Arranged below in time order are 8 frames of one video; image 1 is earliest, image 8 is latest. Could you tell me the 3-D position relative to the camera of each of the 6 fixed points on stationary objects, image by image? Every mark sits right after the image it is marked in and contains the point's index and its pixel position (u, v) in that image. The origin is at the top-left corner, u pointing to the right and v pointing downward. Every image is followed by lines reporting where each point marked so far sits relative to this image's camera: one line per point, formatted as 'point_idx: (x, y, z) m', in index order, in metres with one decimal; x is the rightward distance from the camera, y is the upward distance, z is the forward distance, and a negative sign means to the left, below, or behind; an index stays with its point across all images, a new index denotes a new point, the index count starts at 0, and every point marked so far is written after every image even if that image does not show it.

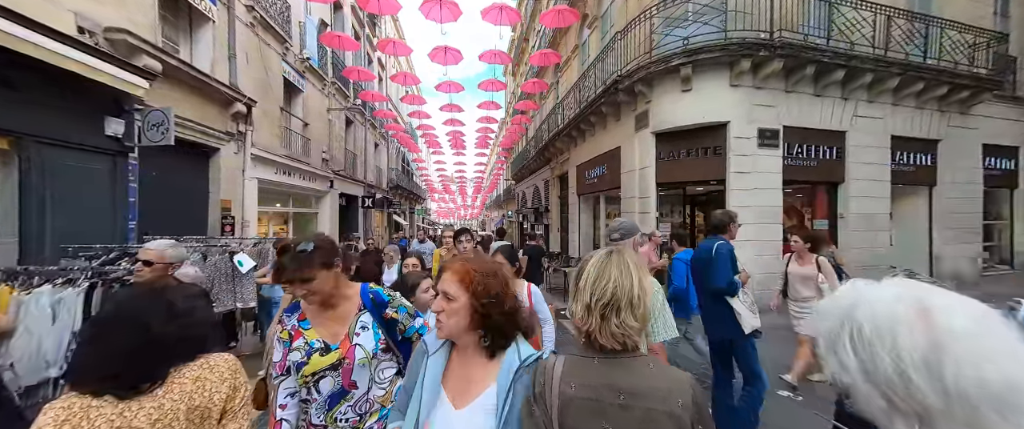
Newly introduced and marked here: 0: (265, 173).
0: (-6.5, +1.1, +8.8) m
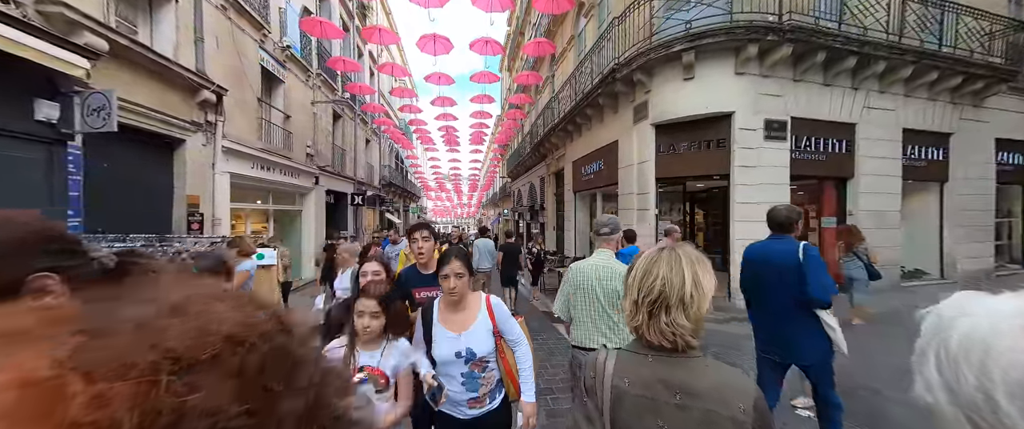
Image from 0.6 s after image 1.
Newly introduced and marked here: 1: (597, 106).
0: (-6.8, +1.2, +8.2) m
1: (+2.4, +3.2, +9.6) m
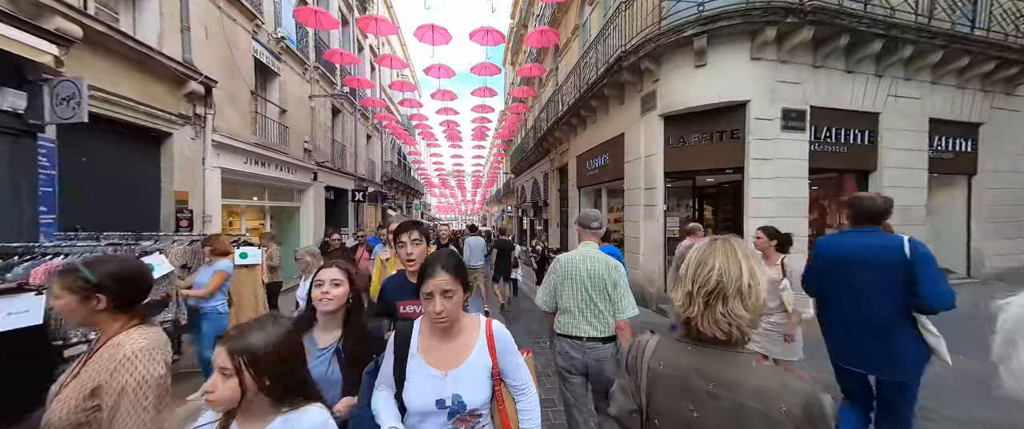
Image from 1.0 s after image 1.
0: (-6.7, +1.2, +8.0) m
1: (+2.5, +3.3, +9.2) m
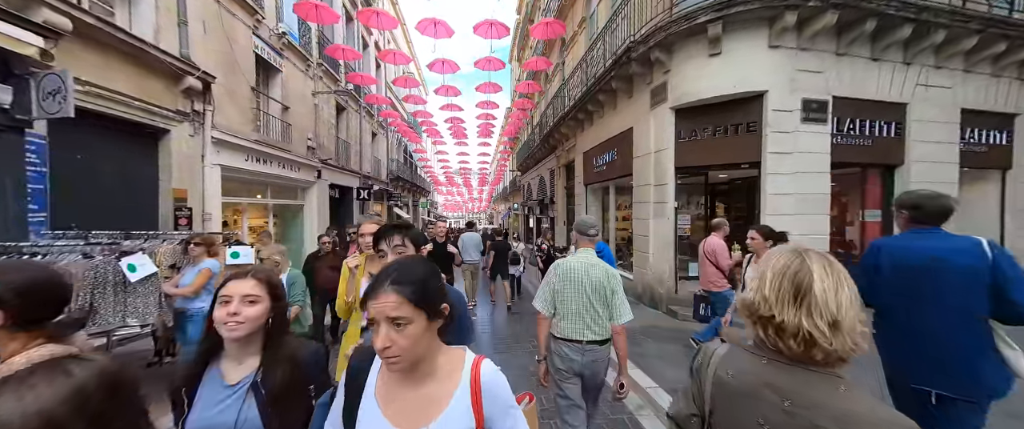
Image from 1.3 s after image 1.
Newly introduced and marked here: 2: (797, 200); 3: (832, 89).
0: (-6.6, +1.3, +7.9) m
1: (+2.6, +3.3, +8.9) m
2: (+5.1, +0.3, +5.9) m
3: (+5.8, +2.3, +6.0) m
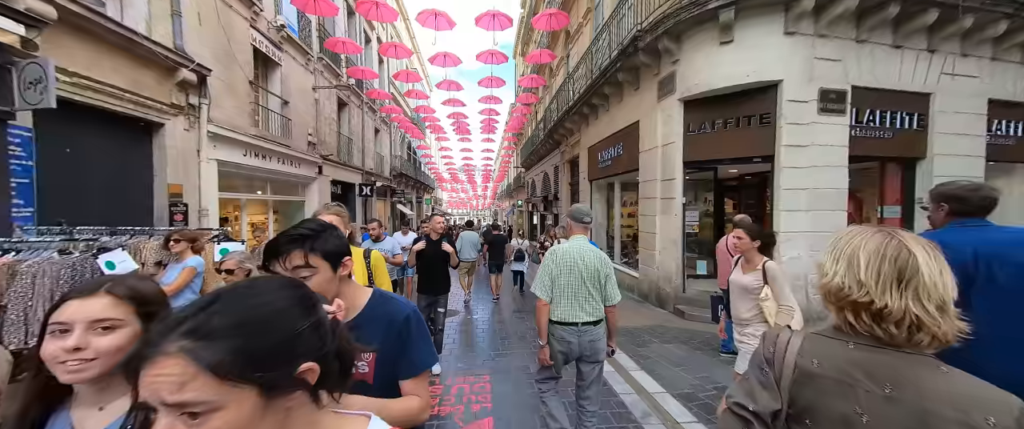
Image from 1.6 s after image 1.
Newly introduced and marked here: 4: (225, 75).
0: (-6.6, +1.4, +7.7) m
1: (+2.7, +3.4, +8.6) m
2: (+5.1, +0.3, +5.6) m
3: (+5.8, +2.3, +5.7) m
4: (-6.6, +3.2, +7.6) m
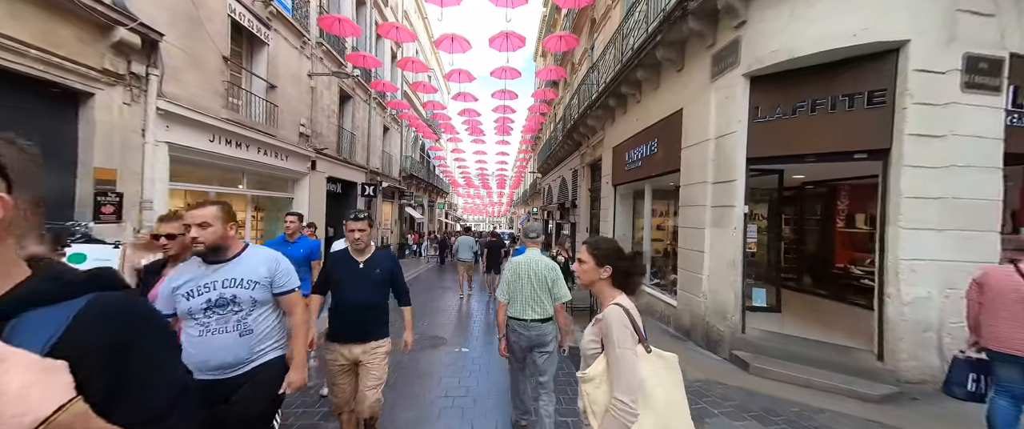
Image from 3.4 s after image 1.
0: (-6.4, +1.5, +6.6) m
1: (+3.0, +3.2, +7.1) m
2: (+5.1, +0.1, +3.9) m
3: (+5.9, +2.1, +3.9) m
4: (-6.3, +3.3, +6.5) m
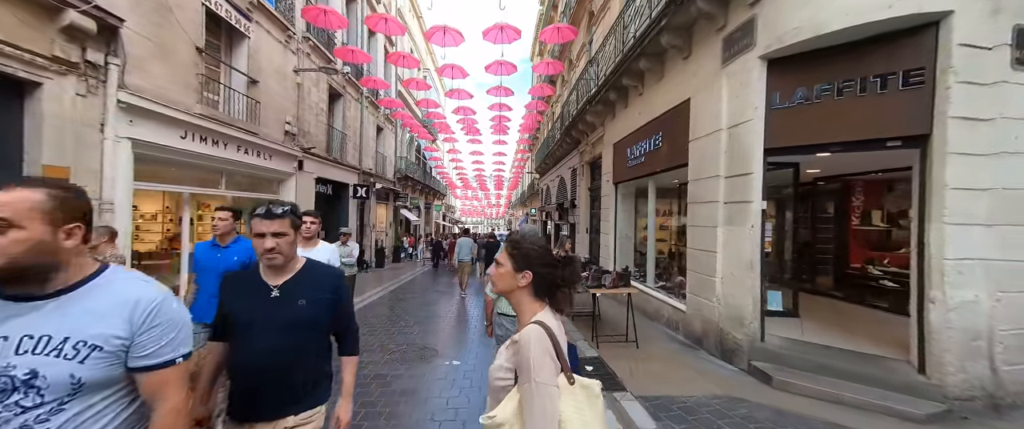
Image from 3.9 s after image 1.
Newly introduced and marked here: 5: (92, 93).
0: (-6.5, +1.5, +6.1) m
1: (+2.8, +3.2, +6.6) m
2: (+5.0, +0.2, +3.4) m
3: (+5.8, +2.1, +3.5) m
4: (-6.4, +3.3, +6.0) m
5: (-6.5, +1.9, +5.1) m
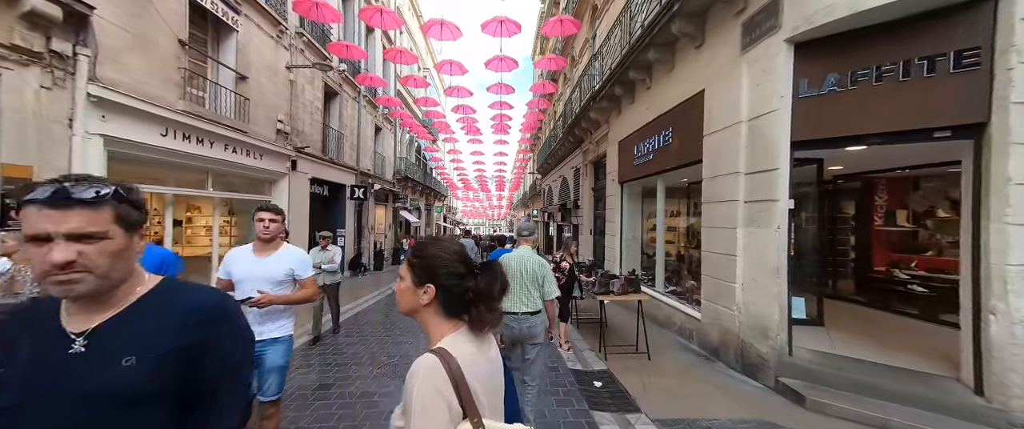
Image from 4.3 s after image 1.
0: (-6.5, +1.4, +5.7) m
1: (+2.9, +3.2, +6.2) m
2: (+5.0, +0.2, +3.0) m
3: (+5.8, +2.1, +3.1) m
4: (-6.4, +3.2, +5.6) m
5: (-6.5, +1.8, +4.7) m
